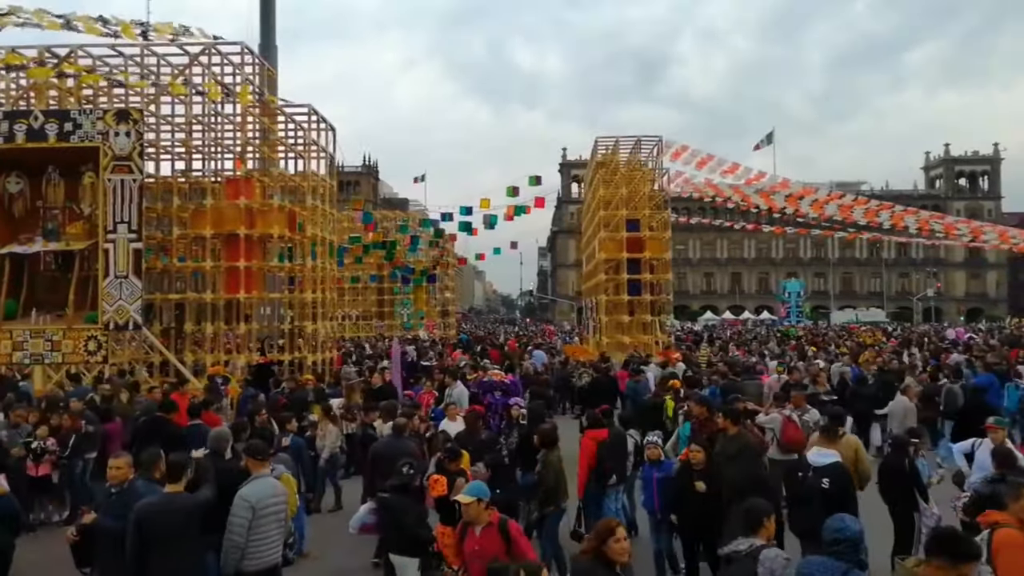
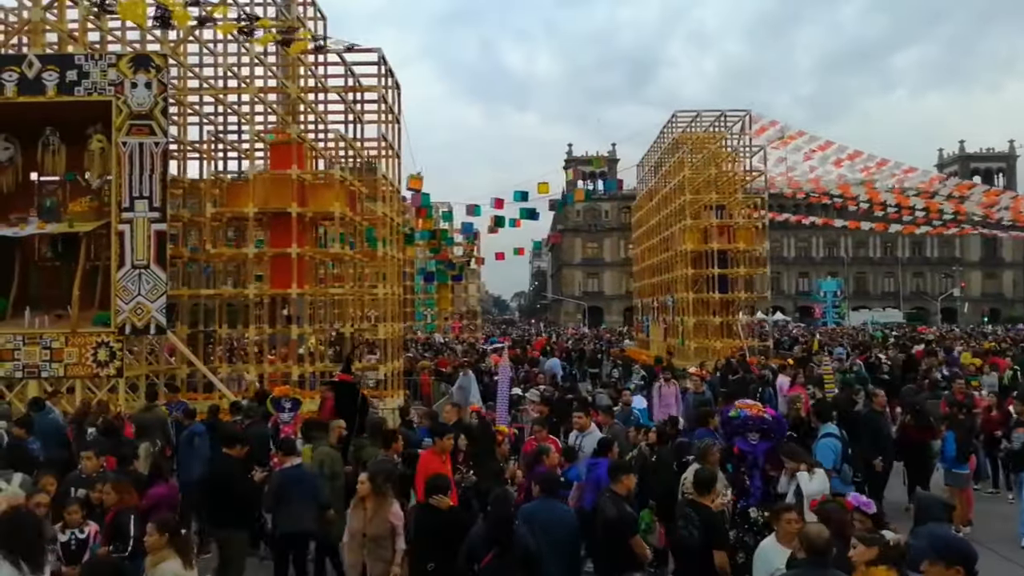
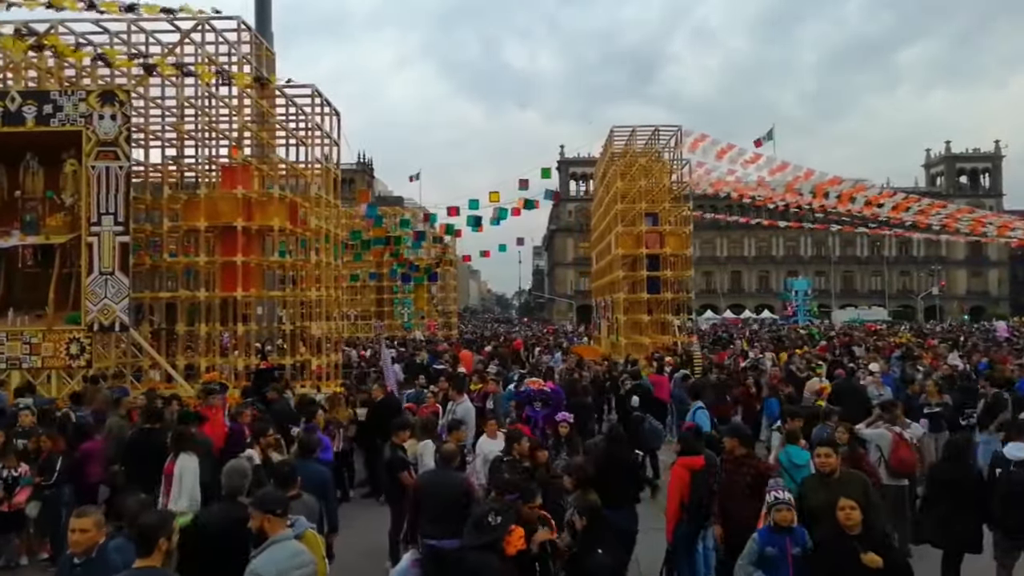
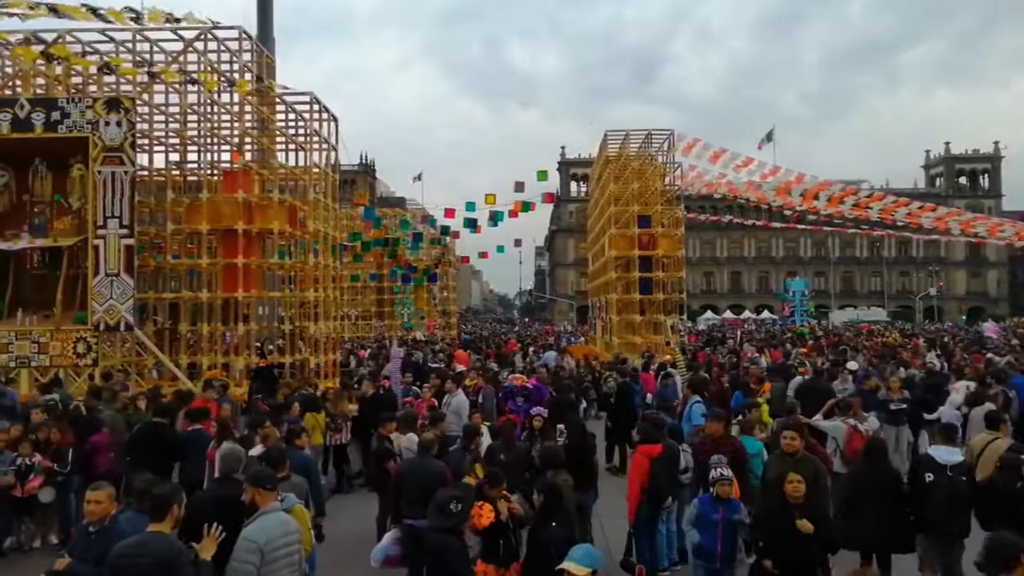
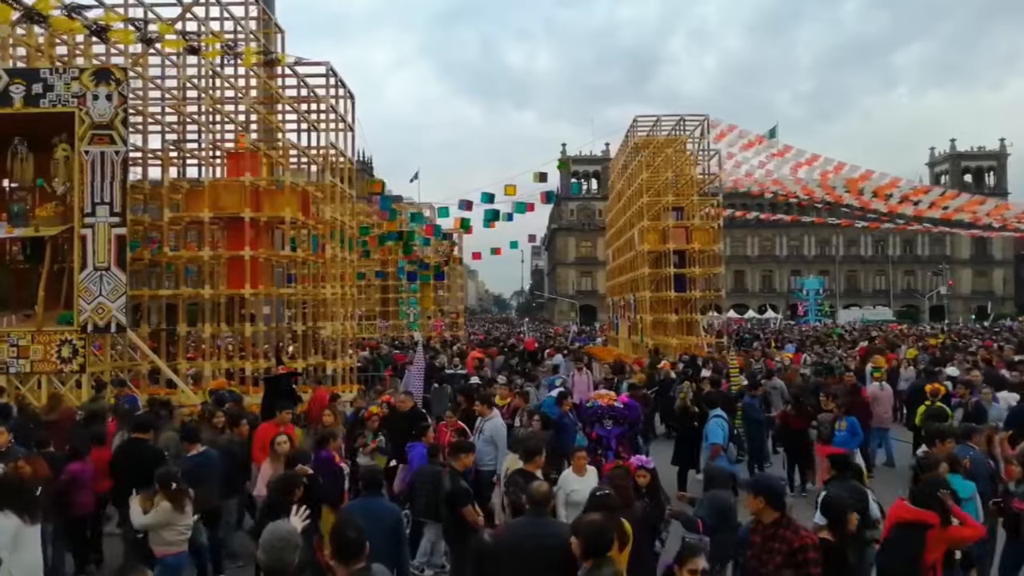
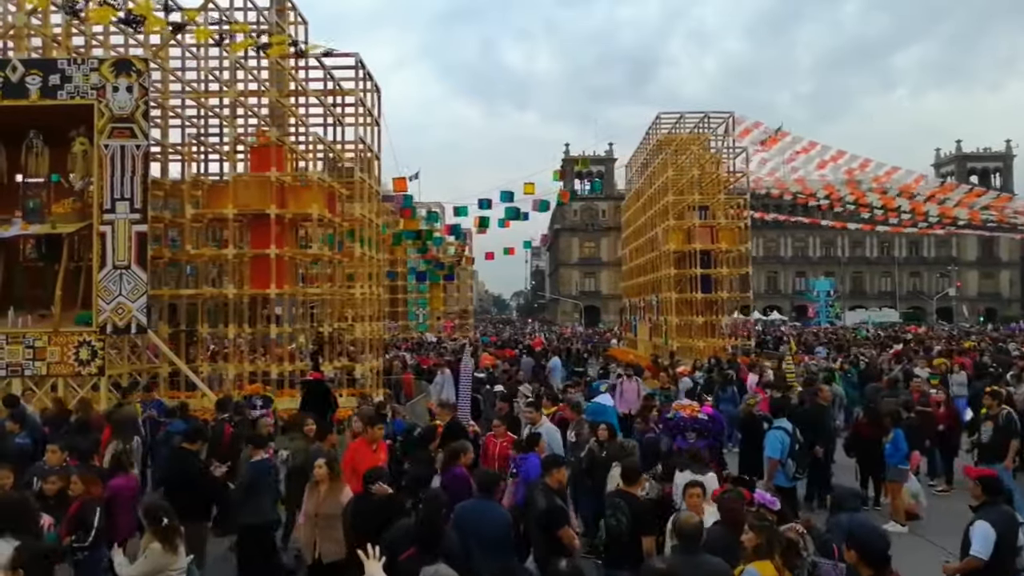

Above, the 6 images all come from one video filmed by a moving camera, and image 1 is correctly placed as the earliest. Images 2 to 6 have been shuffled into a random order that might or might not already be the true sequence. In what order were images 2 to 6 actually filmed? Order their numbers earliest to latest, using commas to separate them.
4, 3, 5, 6, 2
